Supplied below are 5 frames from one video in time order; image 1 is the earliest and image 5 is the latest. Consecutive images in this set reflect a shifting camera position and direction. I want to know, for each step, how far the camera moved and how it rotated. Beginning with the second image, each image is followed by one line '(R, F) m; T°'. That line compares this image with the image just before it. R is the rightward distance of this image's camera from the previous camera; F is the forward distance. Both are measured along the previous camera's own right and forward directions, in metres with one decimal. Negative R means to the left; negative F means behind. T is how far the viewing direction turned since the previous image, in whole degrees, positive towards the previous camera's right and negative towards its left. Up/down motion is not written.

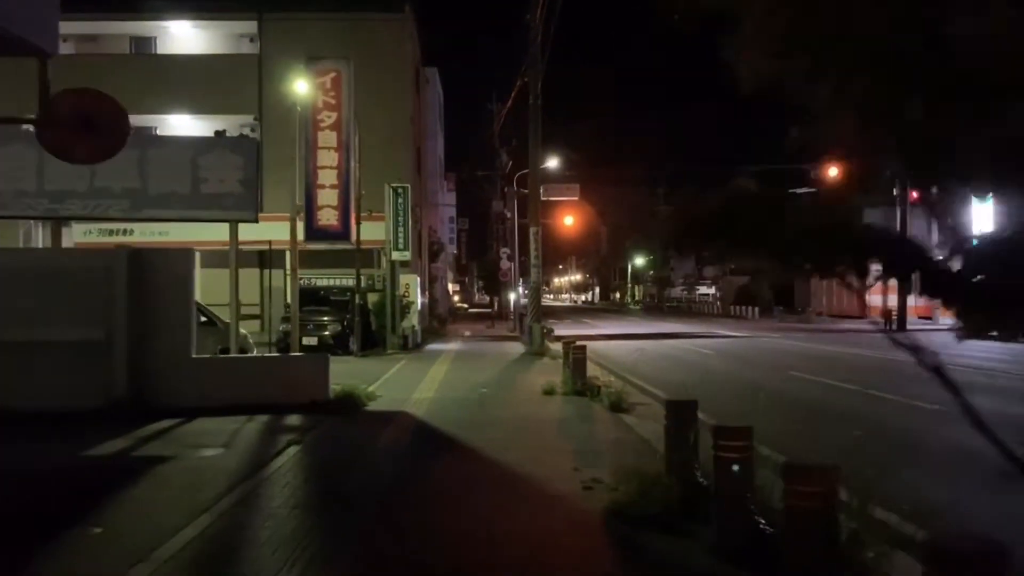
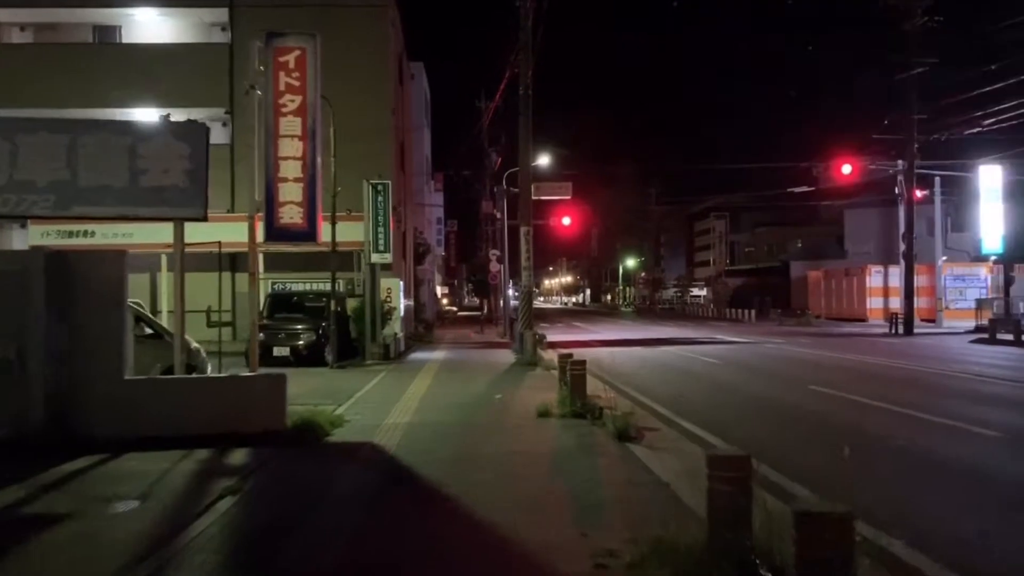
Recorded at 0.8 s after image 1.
(0.0, +2.0) m; +1°
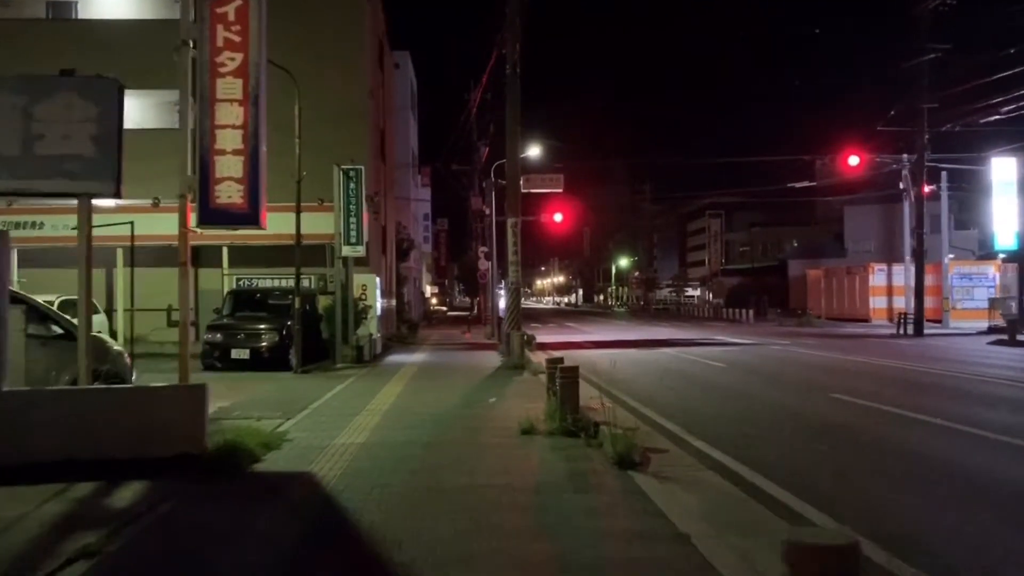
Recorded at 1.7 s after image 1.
(+0.2, +2.3) m; +1°
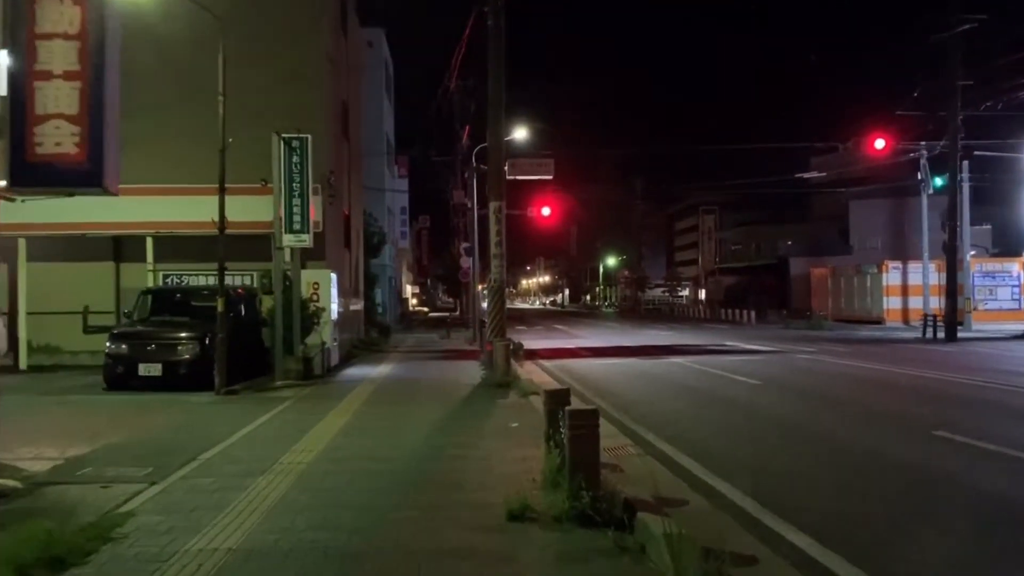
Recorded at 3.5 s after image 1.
(0.0, +4.4) m; +1°
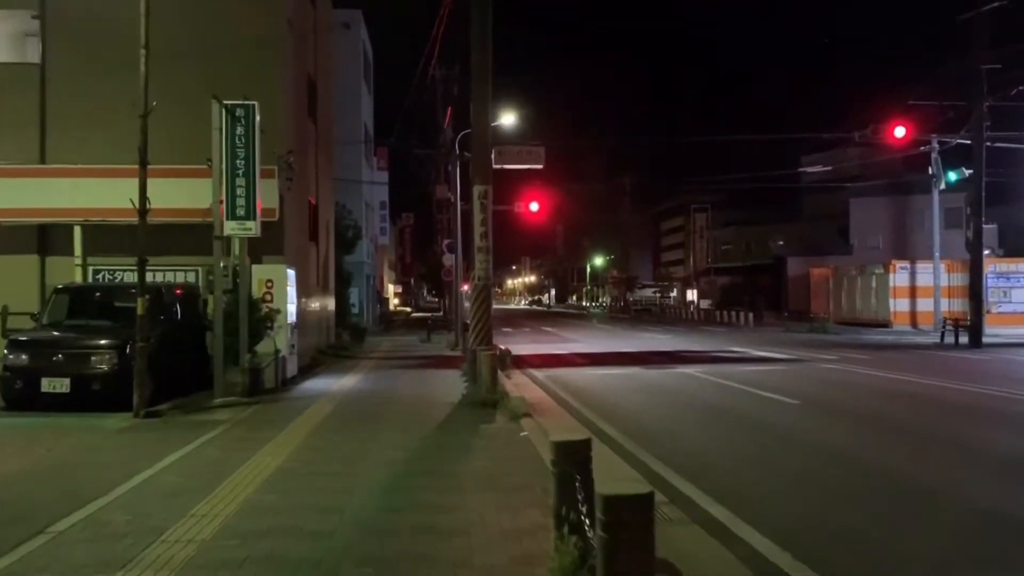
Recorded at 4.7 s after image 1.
(0.0, +3.0) m; +1°
